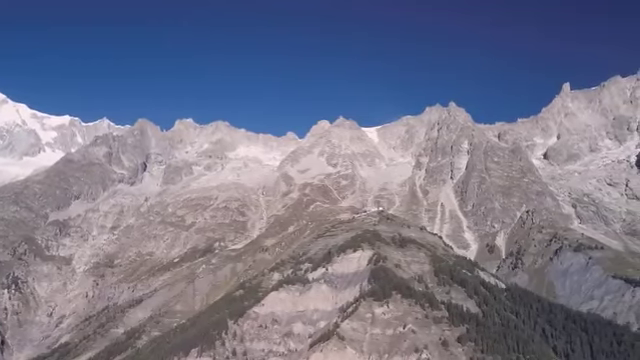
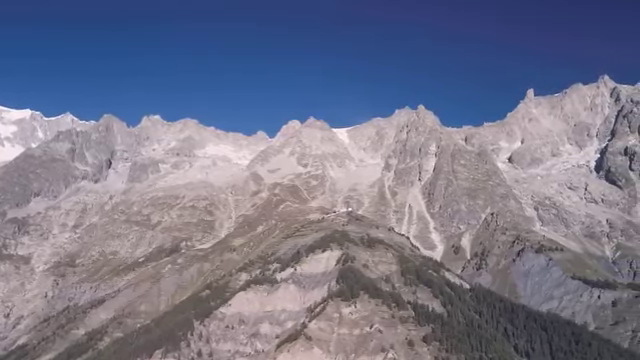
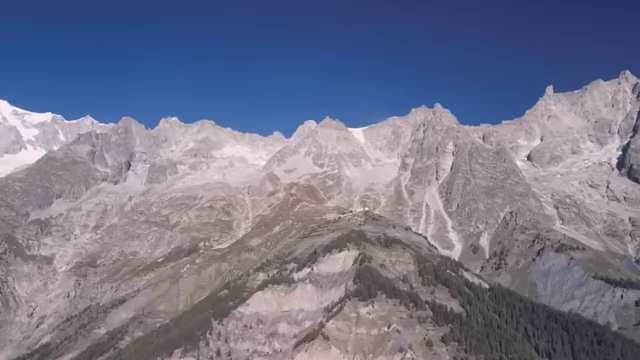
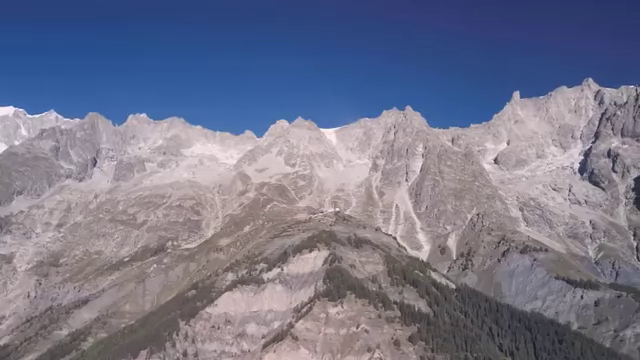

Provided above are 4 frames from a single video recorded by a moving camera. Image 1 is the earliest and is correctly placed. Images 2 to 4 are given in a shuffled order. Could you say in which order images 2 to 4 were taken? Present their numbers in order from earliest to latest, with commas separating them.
3, 2, 4
